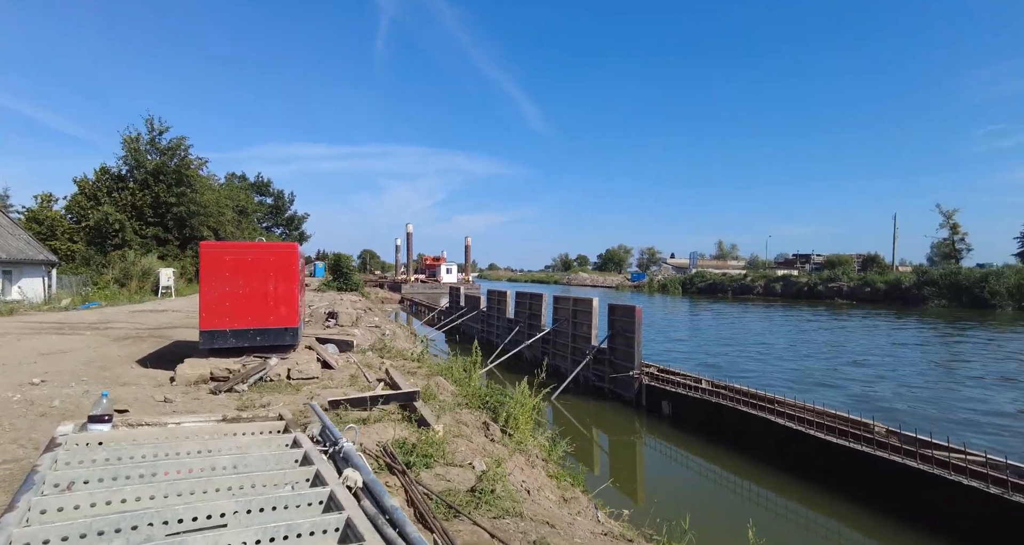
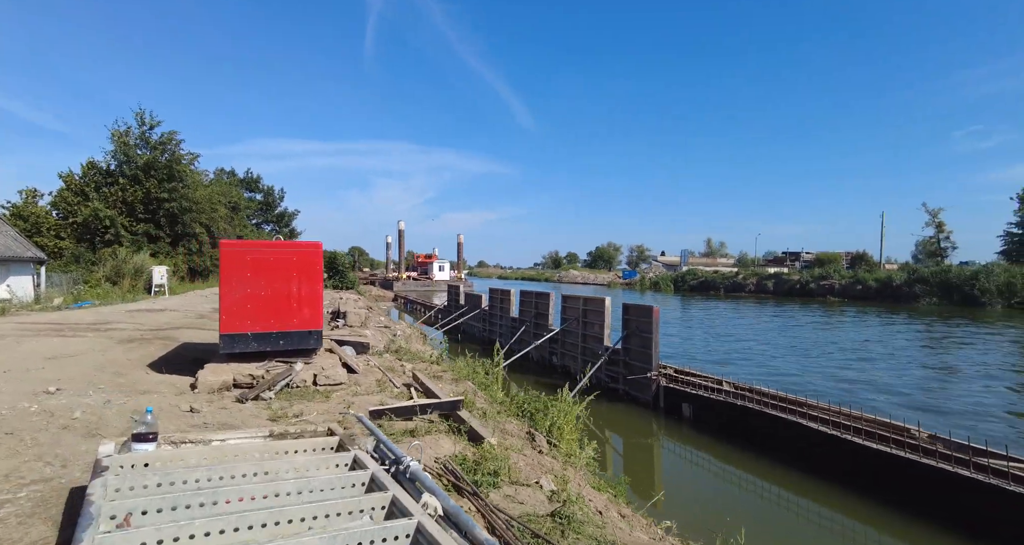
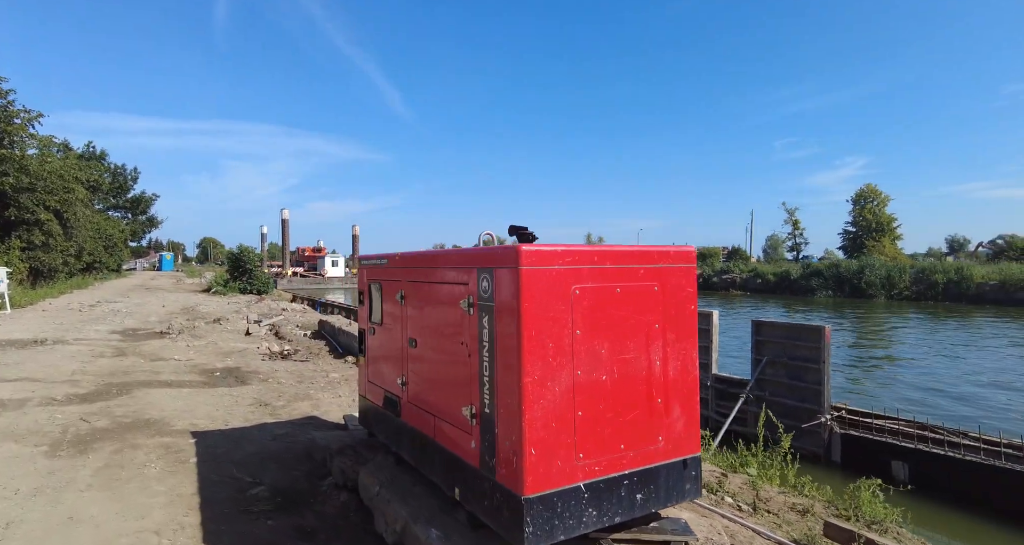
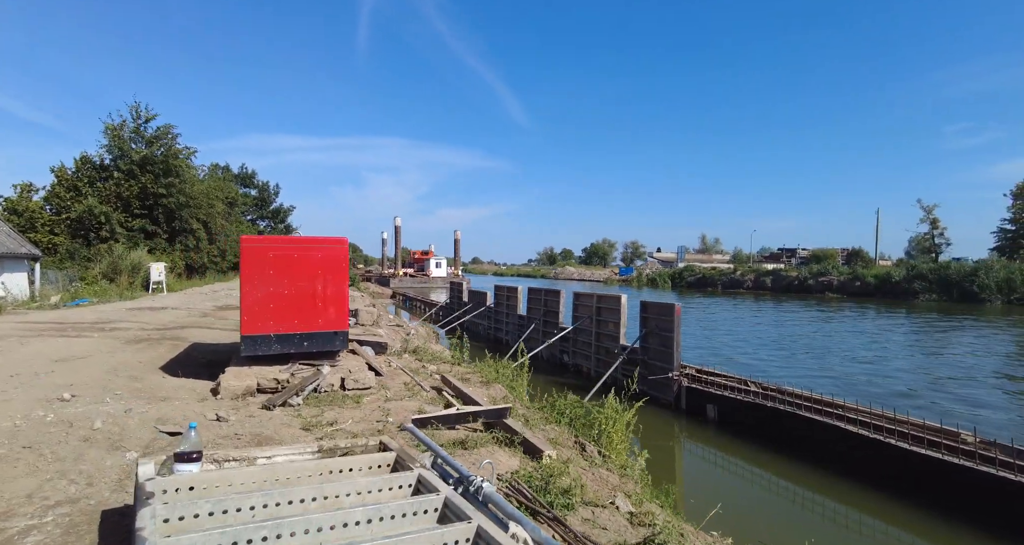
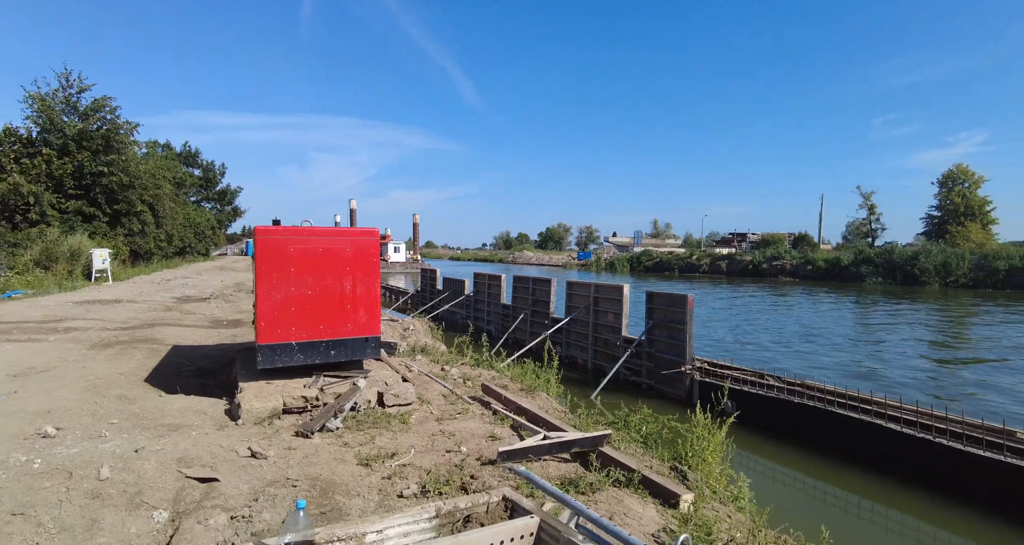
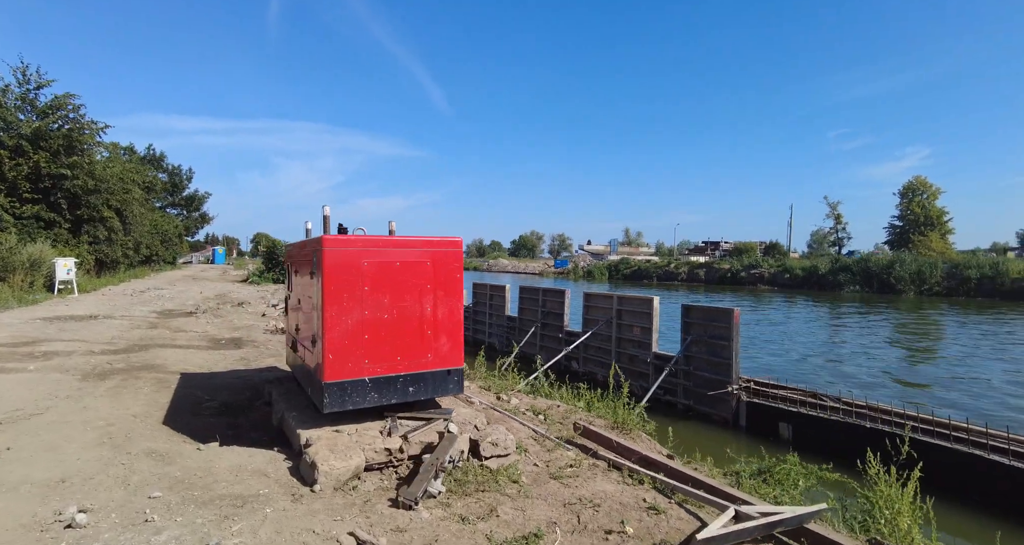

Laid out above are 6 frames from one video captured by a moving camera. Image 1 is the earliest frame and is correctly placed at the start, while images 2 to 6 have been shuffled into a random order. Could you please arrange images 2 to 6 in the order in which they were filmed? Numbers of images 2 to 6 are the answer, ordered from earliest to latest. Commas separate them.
2, 4, 5, 6, 3
